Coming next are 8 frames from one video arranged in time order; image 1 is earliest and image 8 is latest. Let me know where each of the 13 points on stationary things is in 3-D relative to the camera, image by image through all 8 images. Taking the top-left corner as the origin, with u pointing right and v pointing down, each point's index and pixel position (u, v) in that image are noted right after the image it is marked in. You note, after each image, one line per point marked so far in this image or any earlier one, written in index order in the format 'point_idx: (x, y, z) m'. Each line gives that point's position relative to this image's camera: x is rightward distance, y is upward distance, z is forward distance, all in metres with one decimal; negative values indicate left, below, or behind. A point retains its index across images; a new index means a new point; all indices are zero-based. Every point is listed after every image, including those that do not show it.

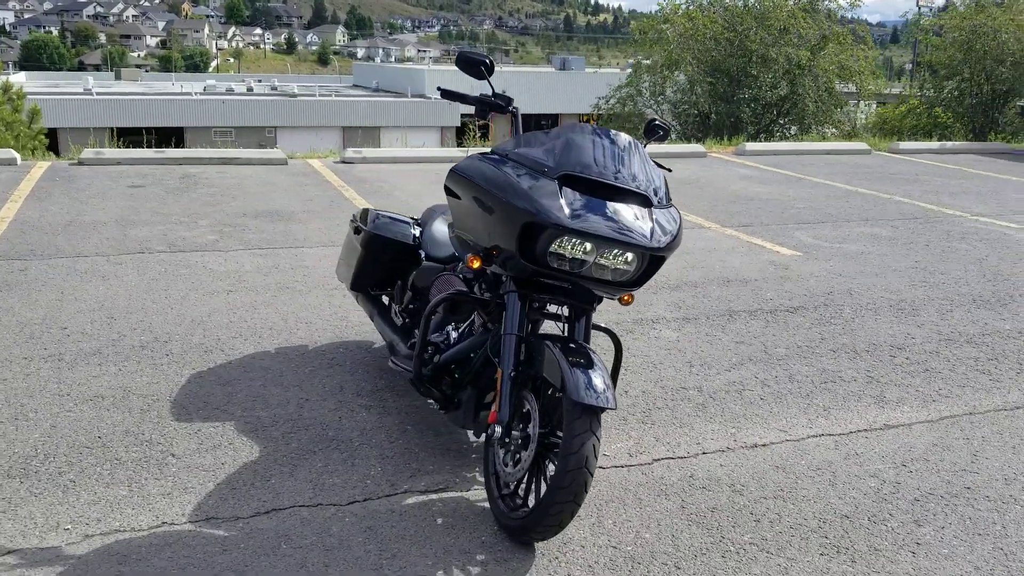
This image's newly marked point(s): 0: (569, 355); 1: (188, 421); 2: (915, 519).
0: (+0.2, -0.2, +3.6) m
1: (-1.6, -0.7, +4.7) m
2: (+1.7, -1.0, +3.9) m
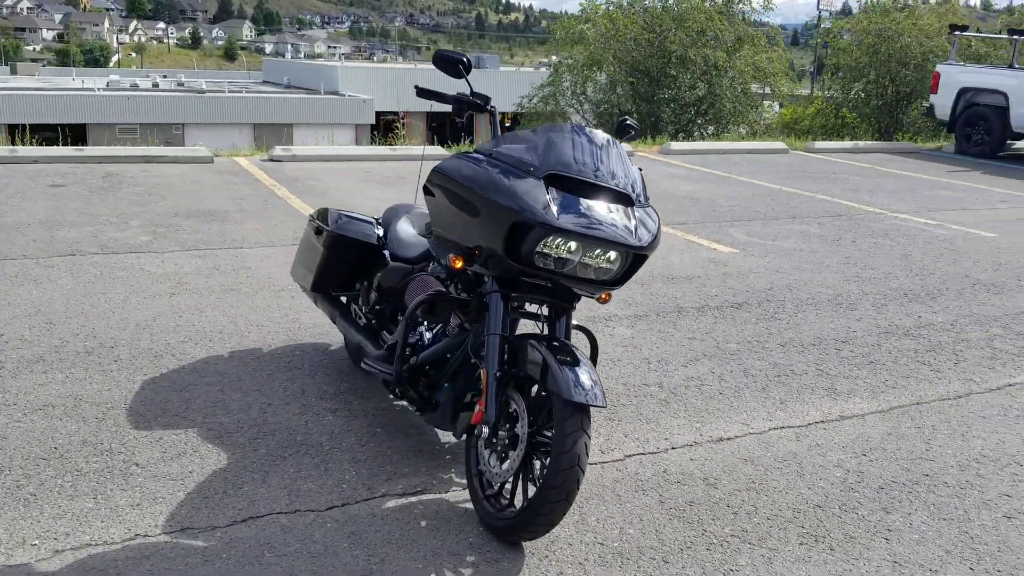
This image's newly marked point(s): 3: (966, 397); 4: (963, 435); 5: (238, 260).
0: (+0.2, -0.2, +3.6) m
1: (-1.7, -0.7, +4.5) m
2: (+1.6, -0.9, +4.1) m
3: (+2.6, -0.6, +5.5) m
4: (+2.3, -0.8, +4.9) m
5: (-2.2, +0.2, +7.6) m
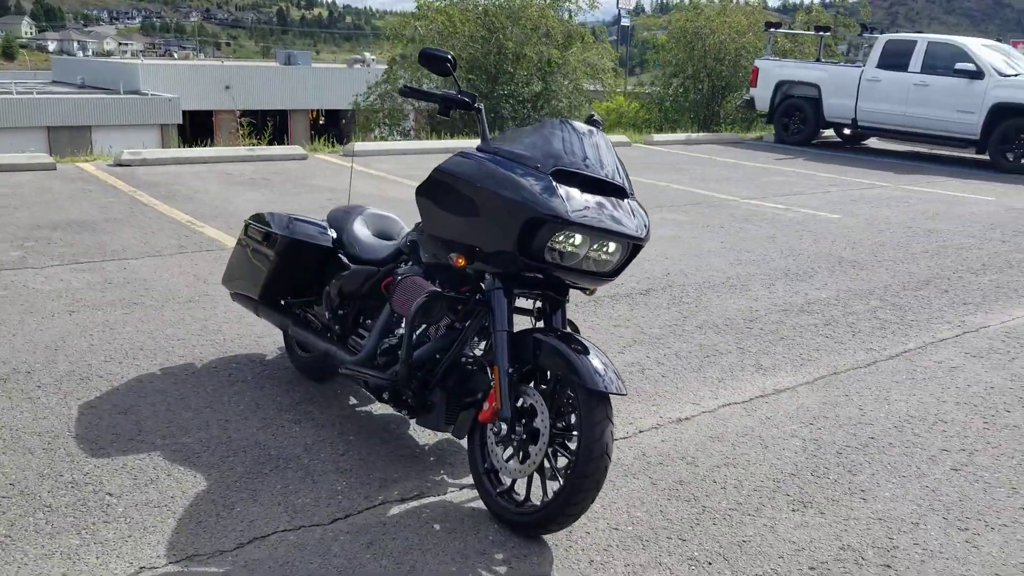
0: (+0.2, -0.2, +3.7) m
1: (-1.8, -0.8, +4.2) m
2: (+1.6, -0.8, +4.4) m
3: (+2.3, -0.5, +6.0) m
4: (+2.1, -0.6, +5.4) m
5: (-2.9, +0.1, +7.2) m
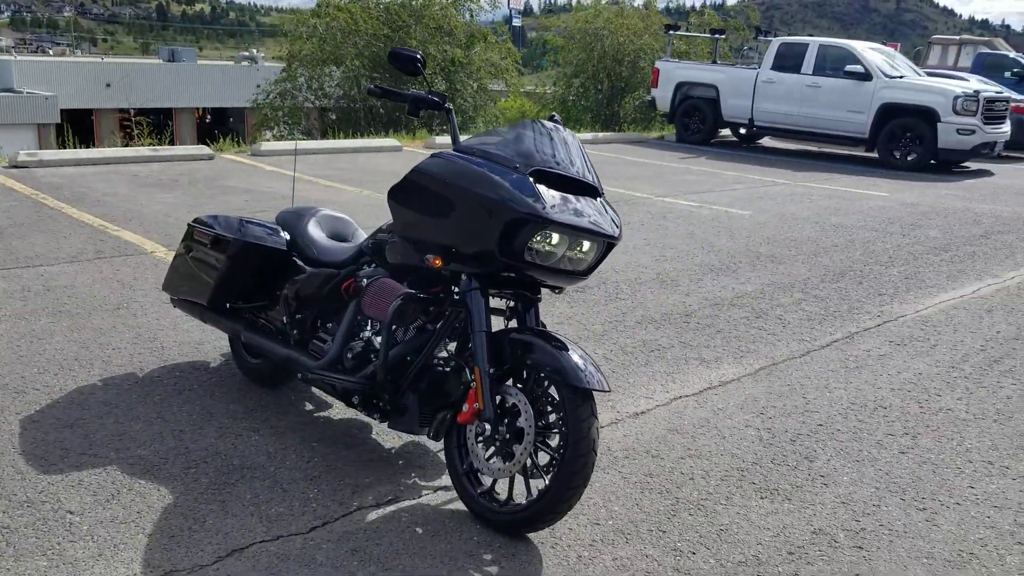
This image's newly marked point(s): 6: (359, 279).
0: (+0.1, -0.2, +3.7) m
1: (-1.9, -0.8, +4.0) m
2: (+1.4, -0.8, +4.6) m
3: (+1.9, -0.4, +6.3) m
4: (+1.8, -0.6, +5.6) m
5: (-3.3, +0.1, +6.8) m
6: (-0.7, 0.0, +4.4) m
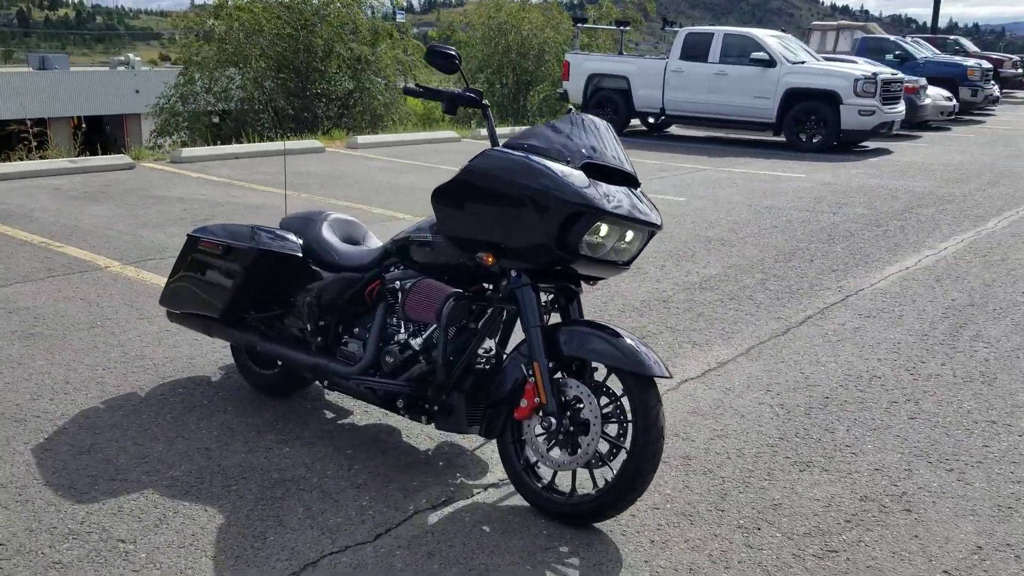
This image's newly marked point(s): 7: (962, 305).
0: (+0.4, -0.2, +3.7) m
1: (-1.7, -0.9, +3.9) m
2: (+1.6, -0.7, +4.7) m
3: (+1.9, -0.3, +6.5) m
4: (+1.9, -0.4, +5.8) m
5: (-3.4, -0.1, +6.5) m
6: (-0.6, 0.0, +4.3) m
7: (+3.3, -0.1, +7.1) m
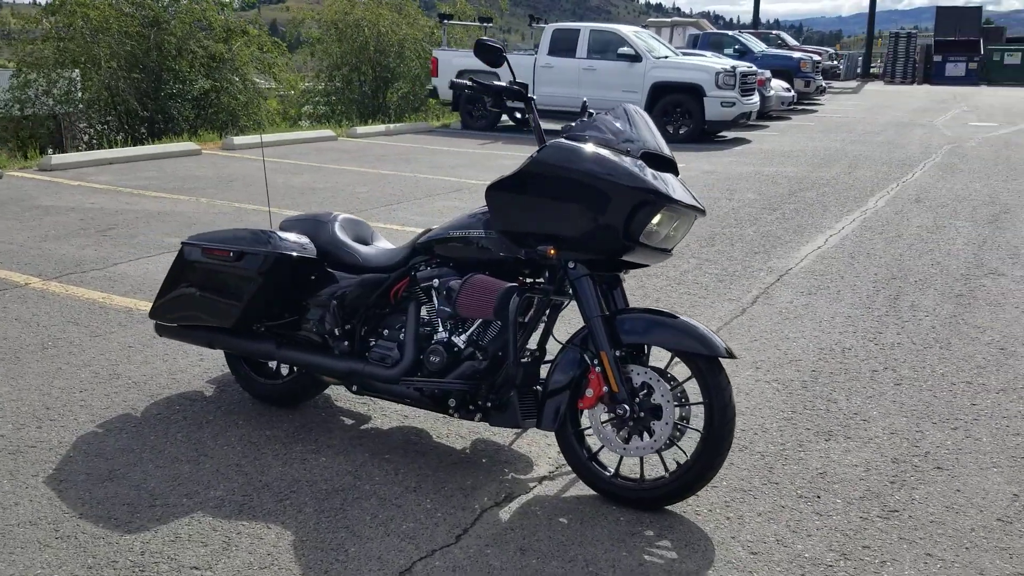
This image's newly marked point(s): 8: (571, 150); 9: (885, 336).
0: (+0.6, -0.1, +3.8) m
1: (-1.4, -0.9, +3.6) m
2: (+1.6, -0.6, +5.0) m
3: (+1.6, -0.2, +6.8) m
4: (+1.8, -0.3, +6.1) m
5: (-3.6, -0.2, +5.9) m
6: (-0.4, 0.0, +4.2) m
7: (+3.0, +0.1, +7.6) m
8: (+0.2, +0.5, +3.8) m
9: (+2.4, -0.3, +6.1) m
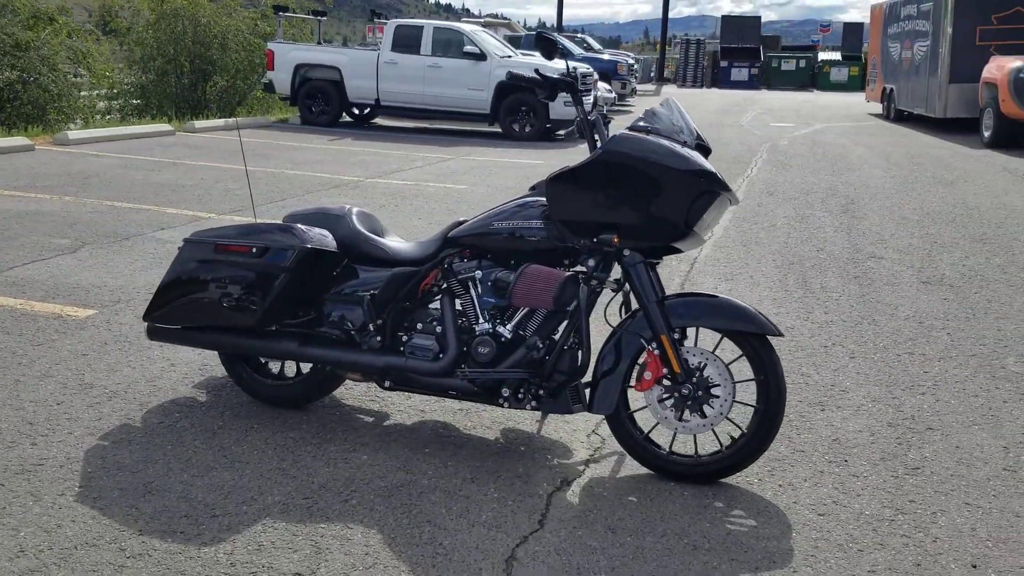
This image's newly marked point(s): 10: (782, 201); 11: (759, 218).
0: (+0.9, -0.1, +4.0) m
1: (-1.0, -0.9, +3.4) m
2: (+1.6, -0.5, +5.4) m
3: (+1.2, -0.1, +7.1) m
4: (+1.5, -0.2, +6.5) m
5: (-3.7, -0.3, +5.1) m
6: (-0.2, +0.1, +4.2) m
7: (+2.4, +0.2, +8.2) m
8: (+0.5, +0.6, +3.9) m
9: (+2.1, -0.2, +6.6) m
10: (+3.4, +1.1, +12.0) m
11: (+2.8, +0.8, +10.7) m
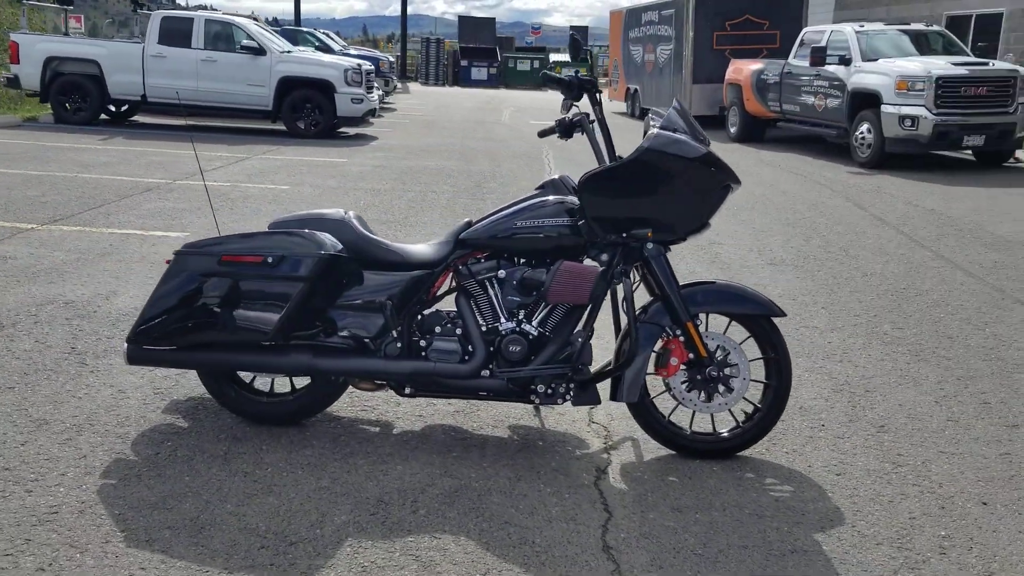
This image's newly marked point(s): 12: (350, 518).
0: (+1.0, 0.0, +4.3) m
1: (-0.6, -0.9, +3.2) m
2: (+1.3, -0.4, +5.9) m
3: (+0.5, 0.0, +7.4) m
4: (+0.9, -0.1, +6.9) m
5: (-3.7, -0.5, +4.1) m
6: (-0.1, +0.1, +4.2) m
7: (+1.2, +0.3, +8.7) m
8: (+0.6, +0.6, +4.1) m
9: (+1.4, -0.1, +7.2) m
10: (+1.1, +1.3, +12.7) m
11: (+0.9, +0.9, +11.3) m
12: (-0.6, -0.9, +3.5) m
